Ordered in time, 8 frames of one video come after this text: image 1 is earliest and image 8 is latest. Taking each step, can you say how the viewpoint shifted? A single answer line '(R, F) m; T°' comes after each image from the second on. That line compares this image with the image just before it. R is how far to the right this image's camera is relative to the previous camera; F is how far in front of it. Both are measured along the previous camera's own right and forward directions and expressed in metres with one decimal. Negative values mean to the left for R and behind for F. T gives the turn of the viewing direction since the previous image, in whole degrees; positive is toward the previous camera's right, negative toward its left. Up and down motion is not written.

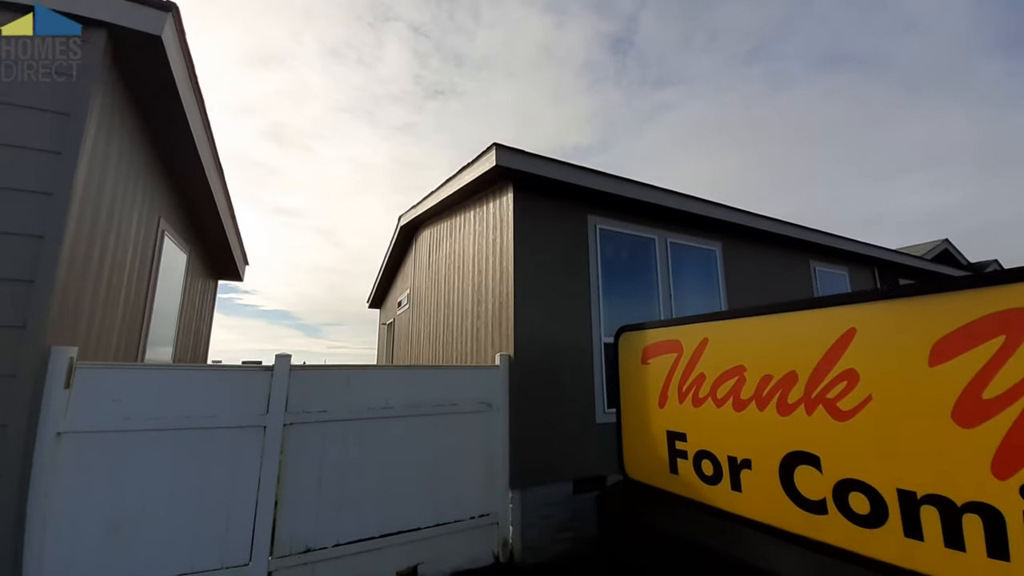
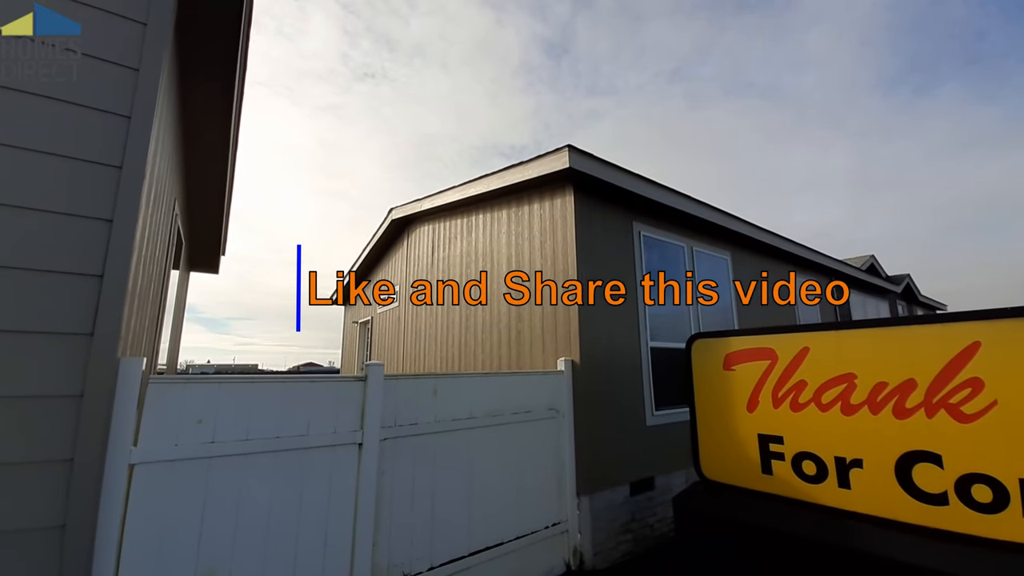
(-1.3, +0.2) m; +10°
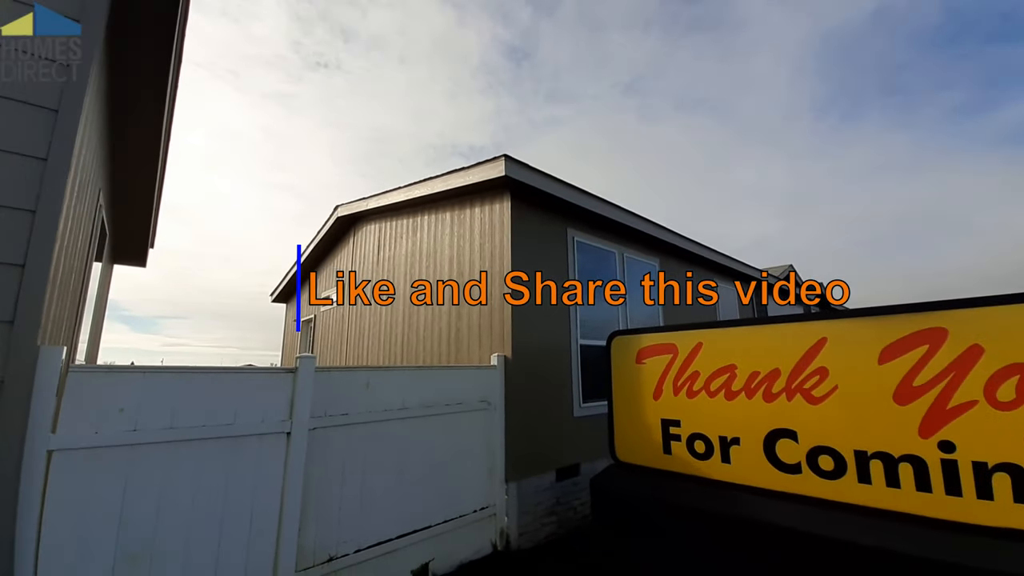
(+0.2, -0.3) m; +6°
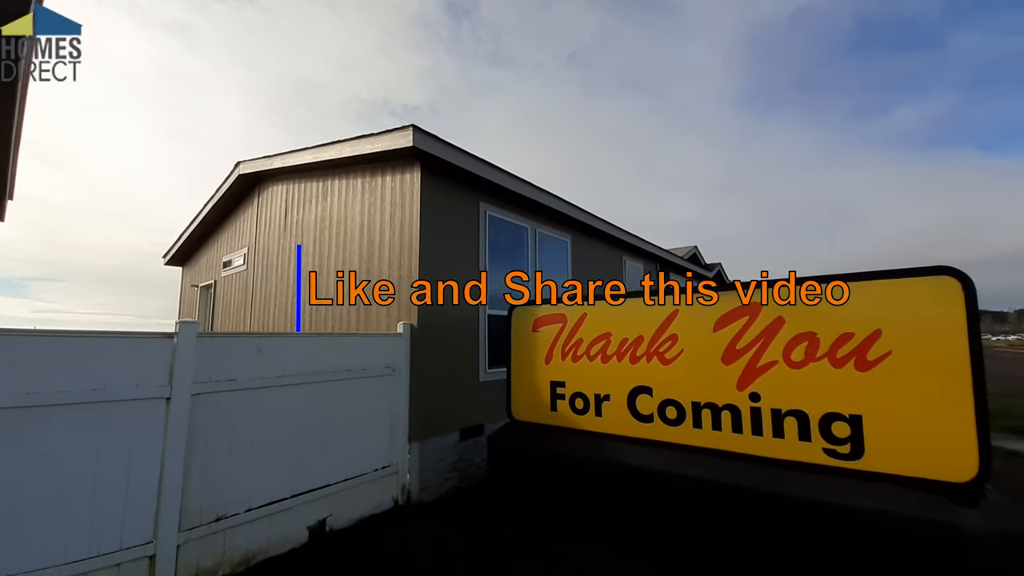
(+0.3, -0.2) m; +9°
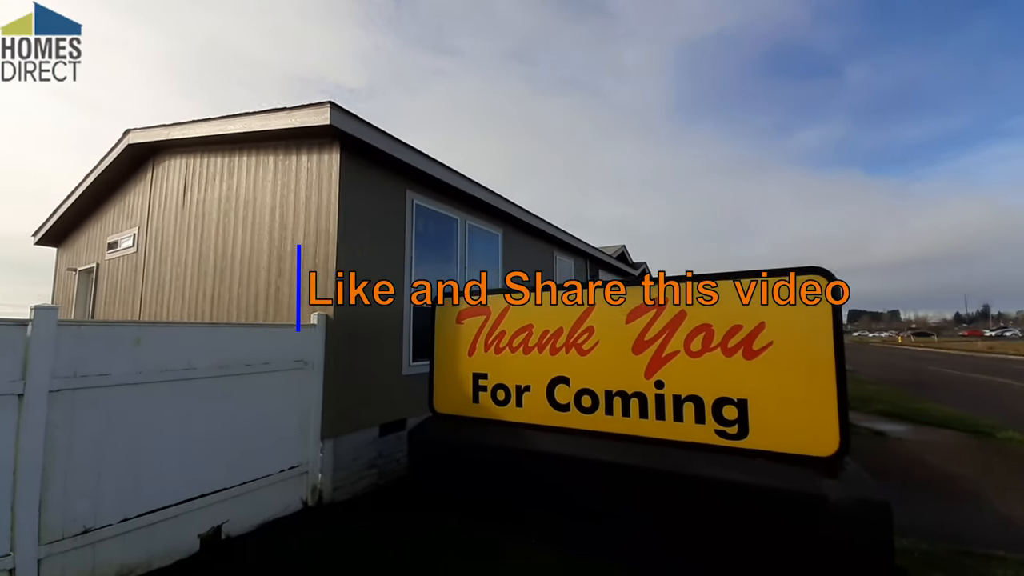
(+0.1, 0.0) m; +9°
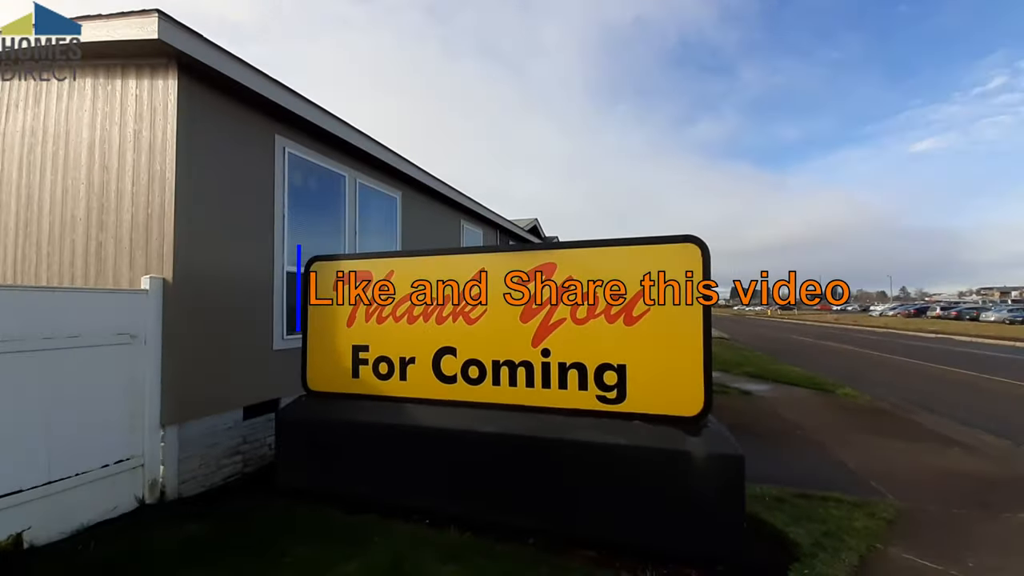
(+0.3, +0.3) m; +11°
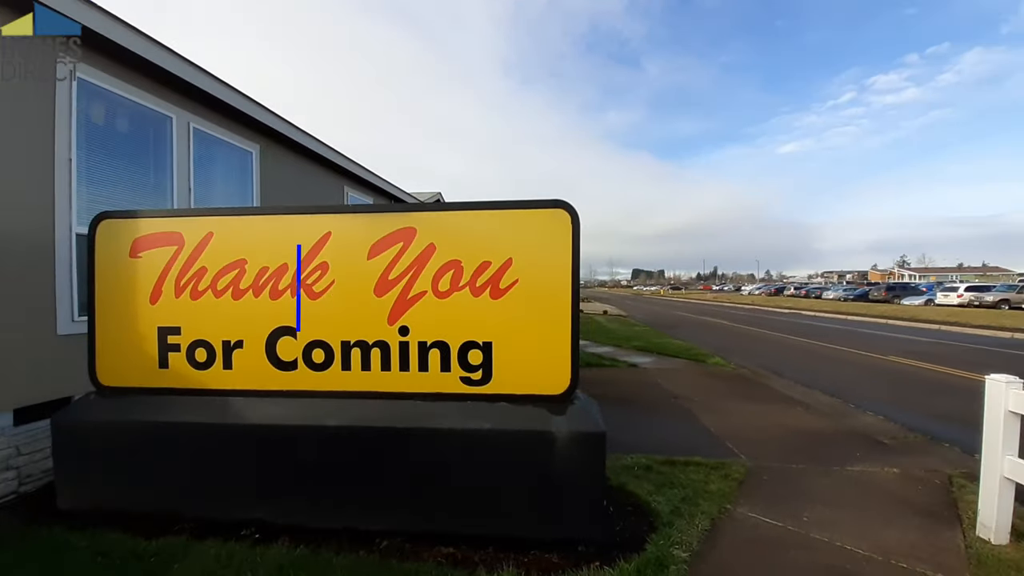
(+0.4, +0.4) m; +12°
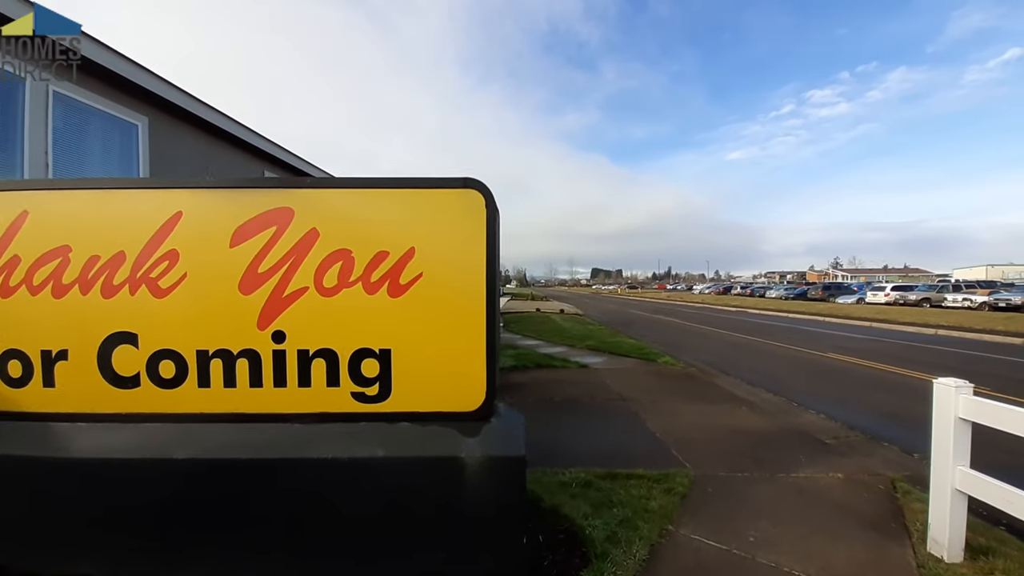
(+0.3, +0.5) m; +5°
